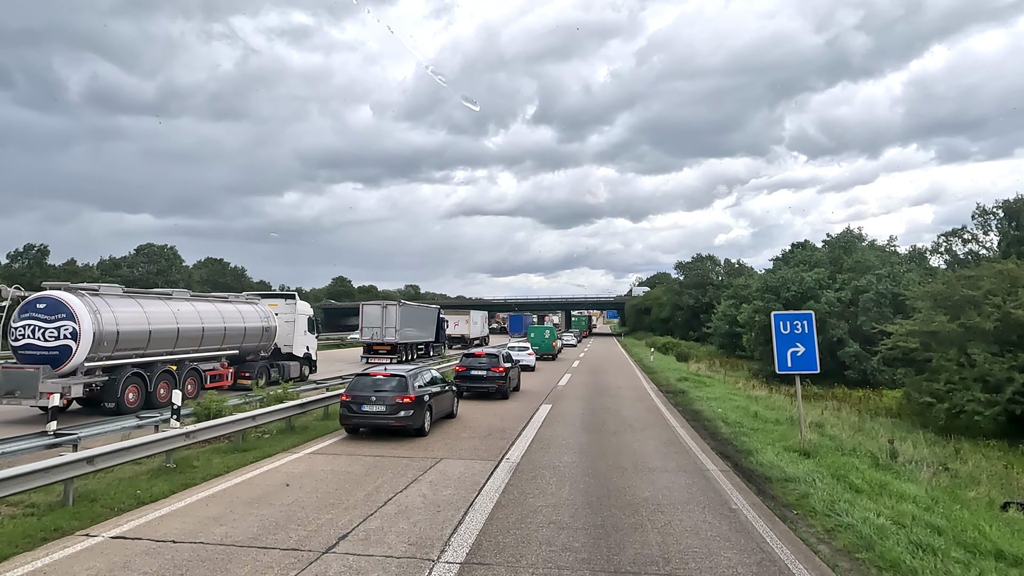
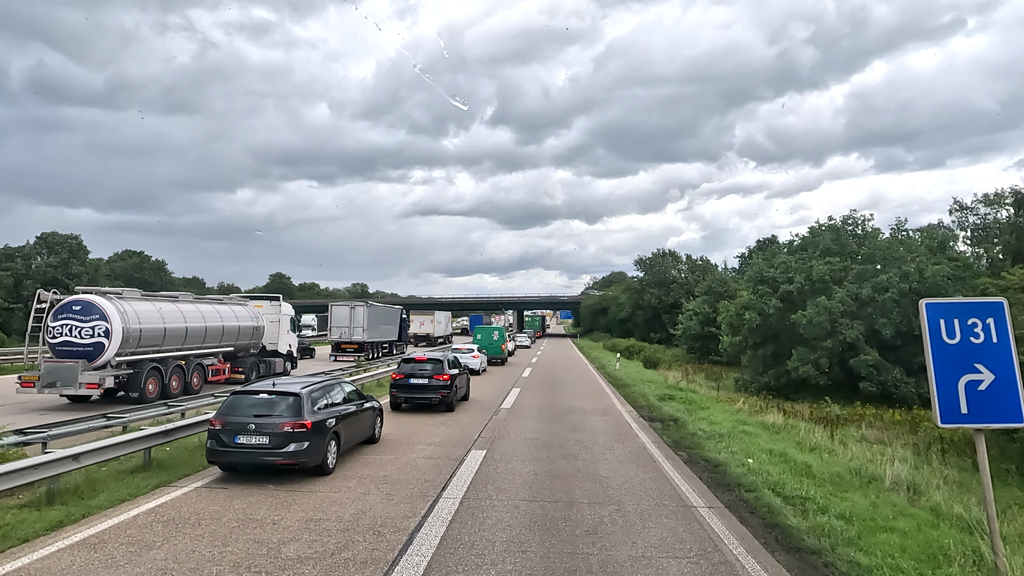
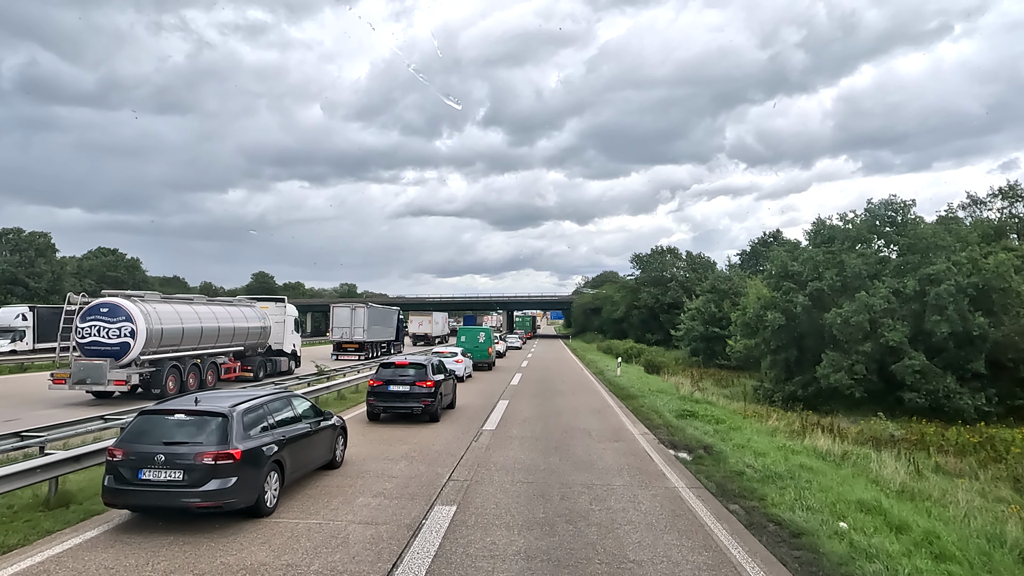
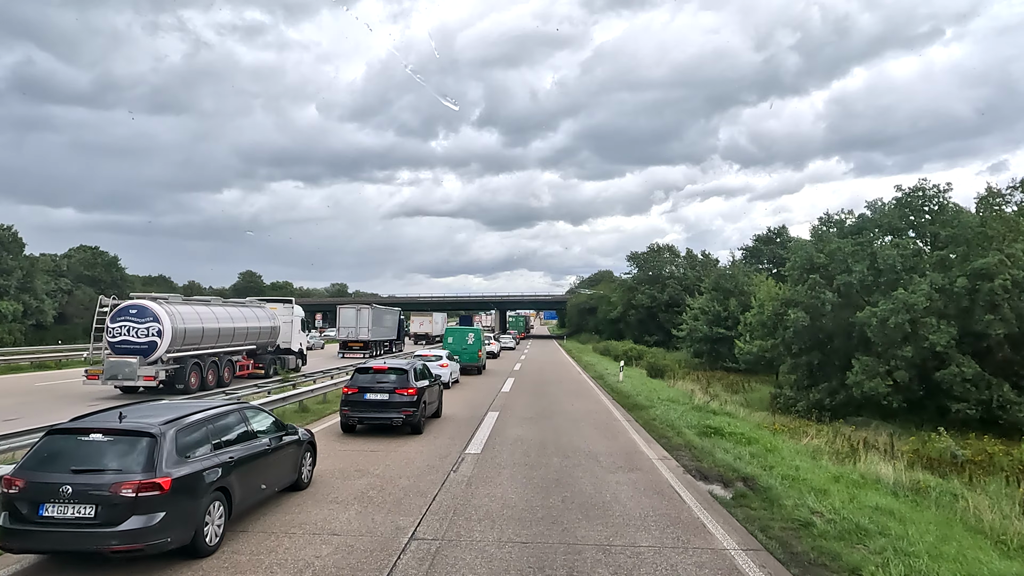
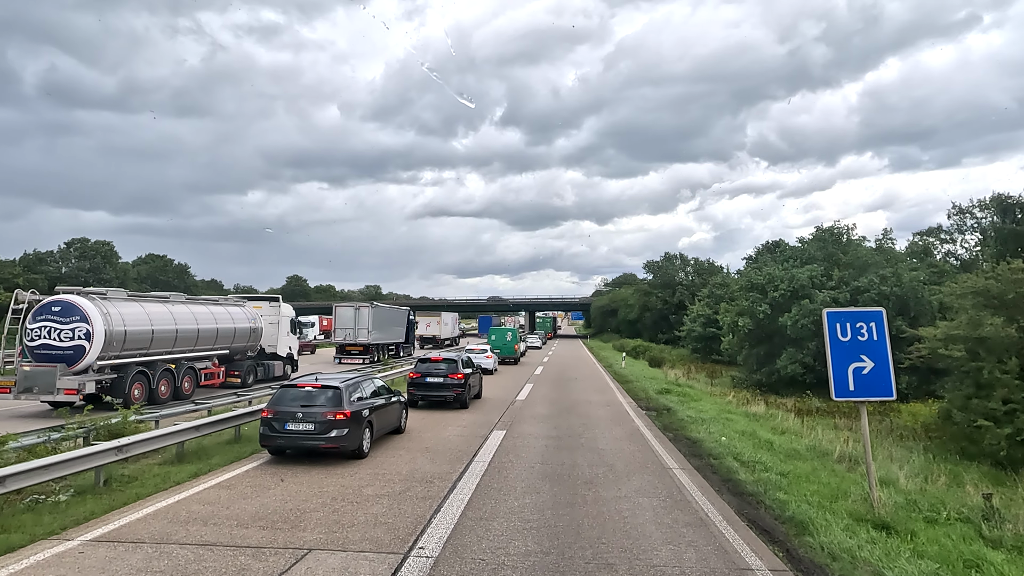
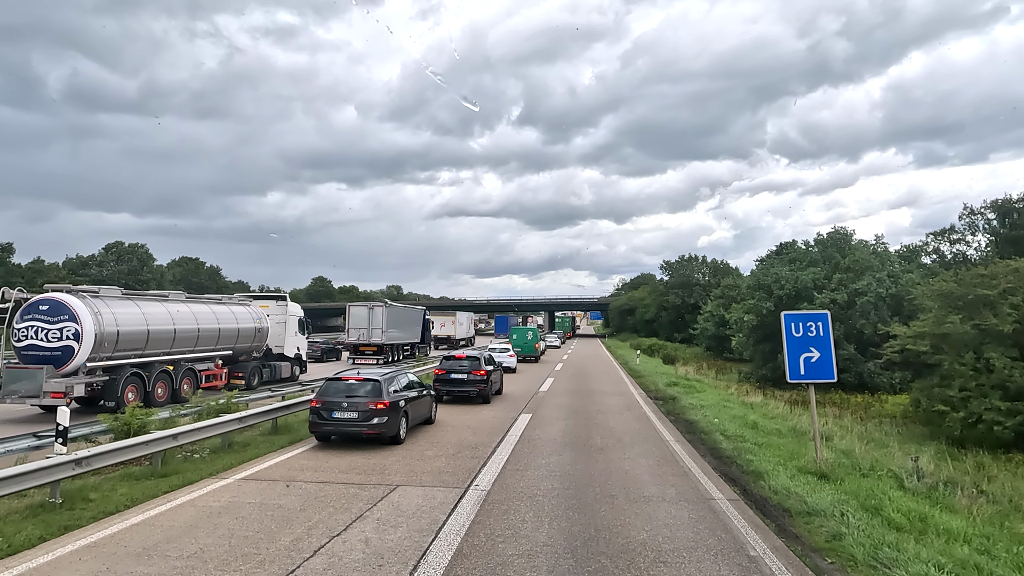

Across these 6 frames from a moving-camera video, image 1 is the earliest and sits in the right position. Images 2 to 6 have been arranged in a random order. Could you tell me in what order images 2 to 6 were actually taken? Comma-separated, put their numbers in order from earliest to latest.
6, 5, 2, 3, 4
